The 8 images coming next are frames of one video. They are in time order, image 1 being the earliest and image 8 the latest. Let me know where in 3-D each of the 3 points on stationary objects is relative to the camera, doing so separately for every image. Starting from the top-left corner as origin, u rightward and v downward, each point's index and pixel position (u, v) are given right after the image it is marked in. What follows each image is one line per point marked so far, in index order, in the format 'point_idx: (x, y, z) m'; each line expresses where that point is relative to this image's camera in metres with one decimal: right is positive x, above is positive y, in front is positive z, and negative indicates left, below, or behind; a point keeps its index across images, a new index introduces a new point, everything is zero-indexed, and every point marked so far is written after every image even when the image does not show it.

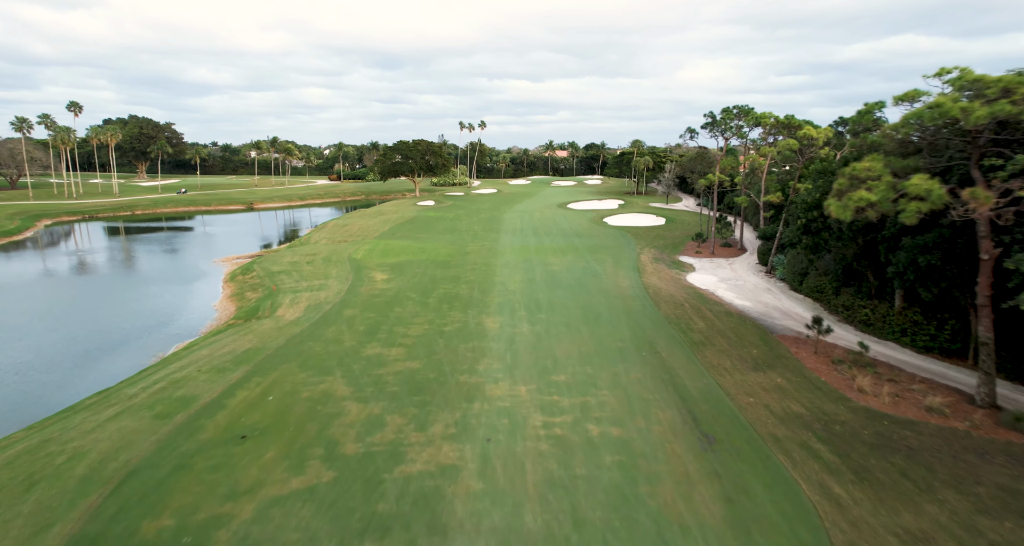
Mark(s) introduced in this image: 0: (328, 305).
0: (-7.9, -1.4, +20.0) m
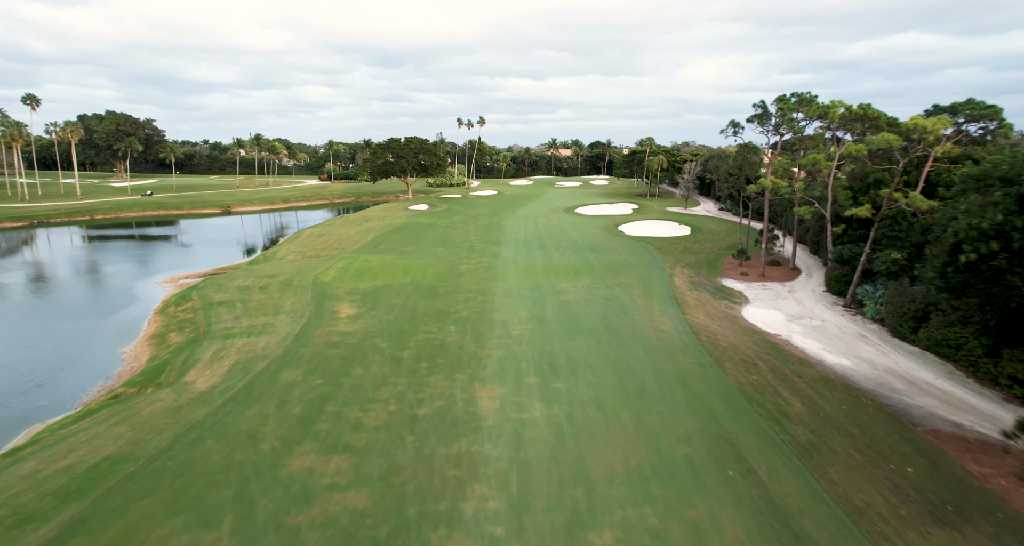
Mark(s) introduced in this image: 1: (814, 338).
0: (-7.7, -2.7, +14.5) m
1: (+10.3, -2.2, +16.0) m
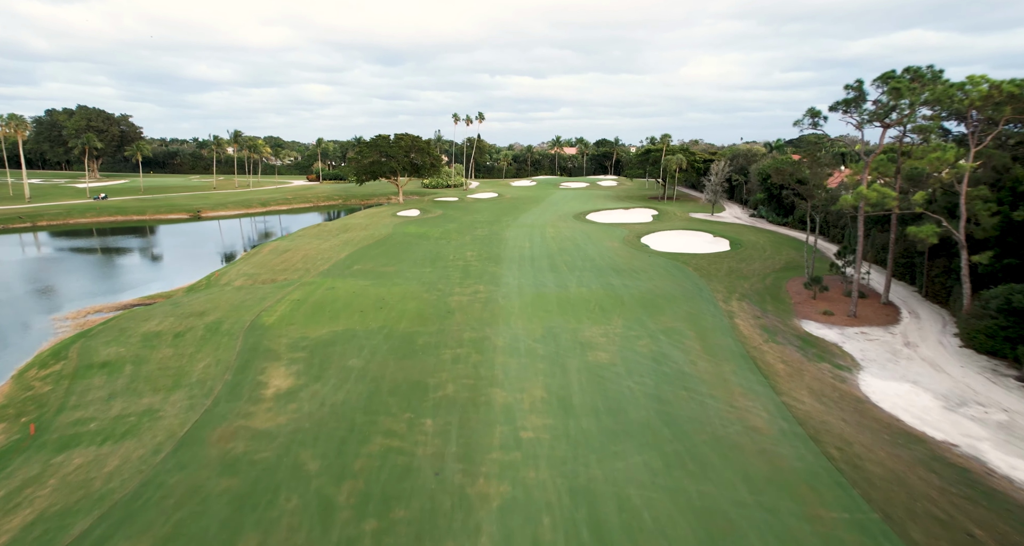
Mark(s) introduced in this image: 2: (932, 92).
0: (-7.5, -4.3, +8.4) m
1: (+10.6, -3.7, +9.8) m
2: (+14.4, +6.2, +16.0) m
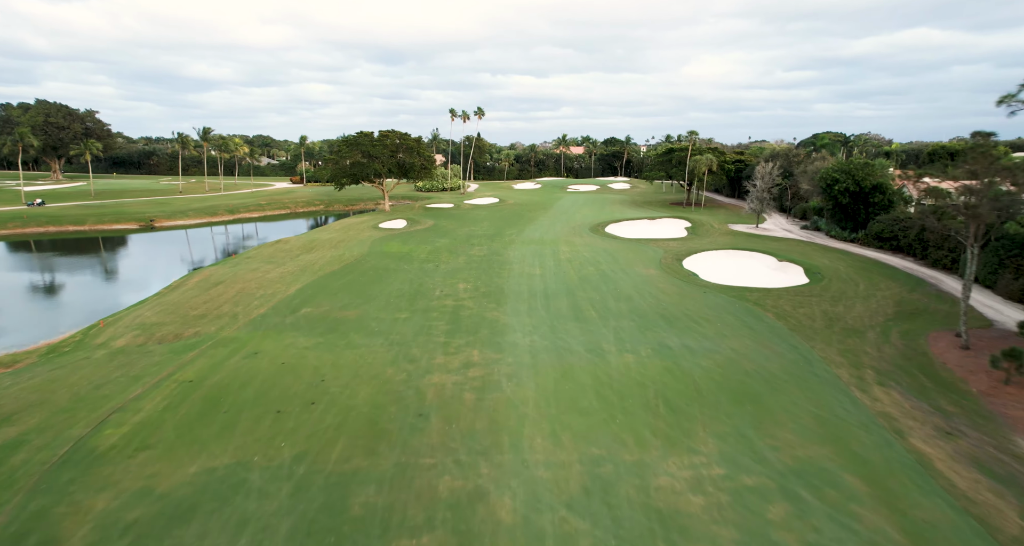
0: (-7.2, -6.2, +0.7) m
1: (+10.9, -5.7, +2.1) m
2: (+14.7, +4.2, +8.2) m
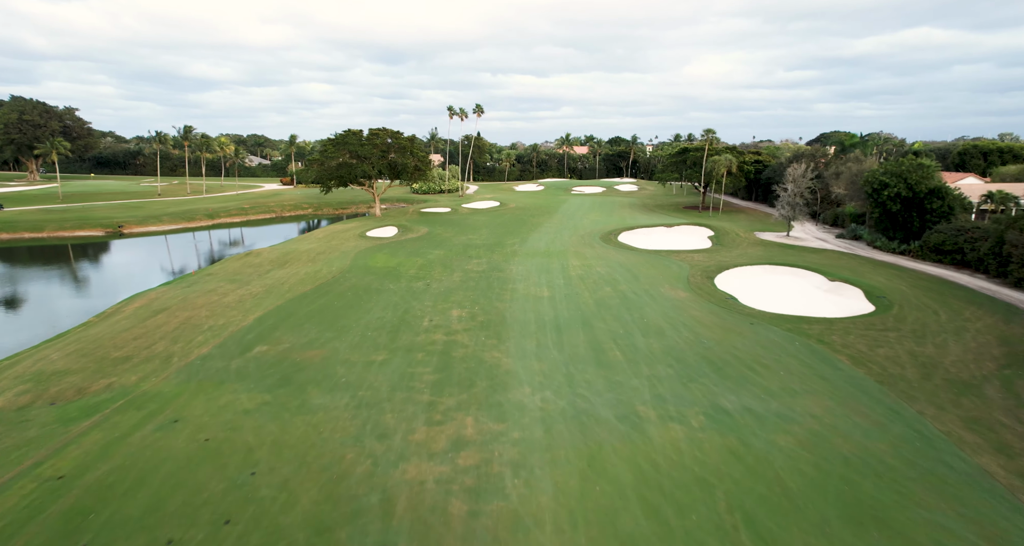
0: (-7.0, -7.3, -3.4) m
1: (+11.0, -6.8, -2.0) m
2: (+14.9, +3.2, +4.1) m
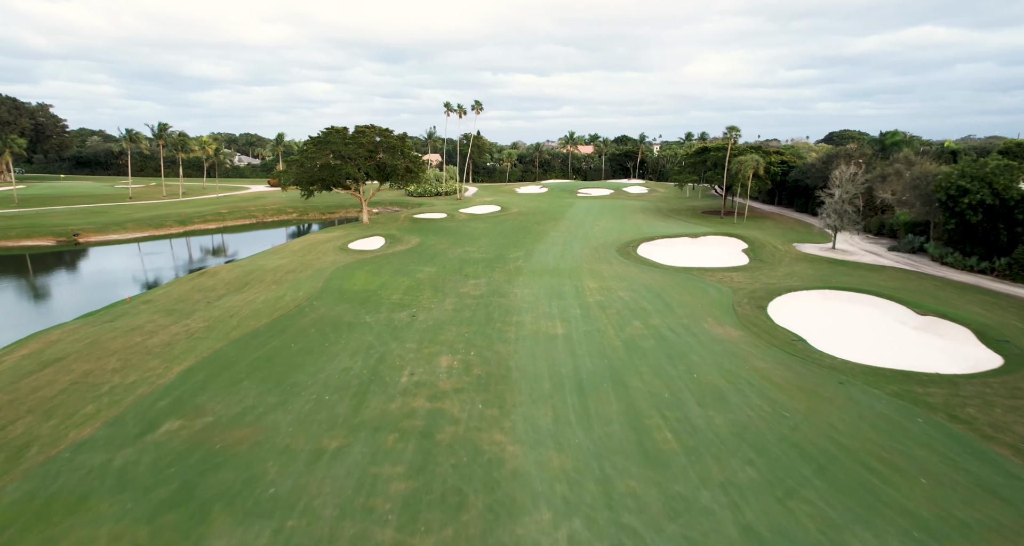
0: (-6.8, -8.6, -8.1) m
1: (+11.2, -8.0, -6.8) m
2: (+15.0, +1.9, -0.6) m
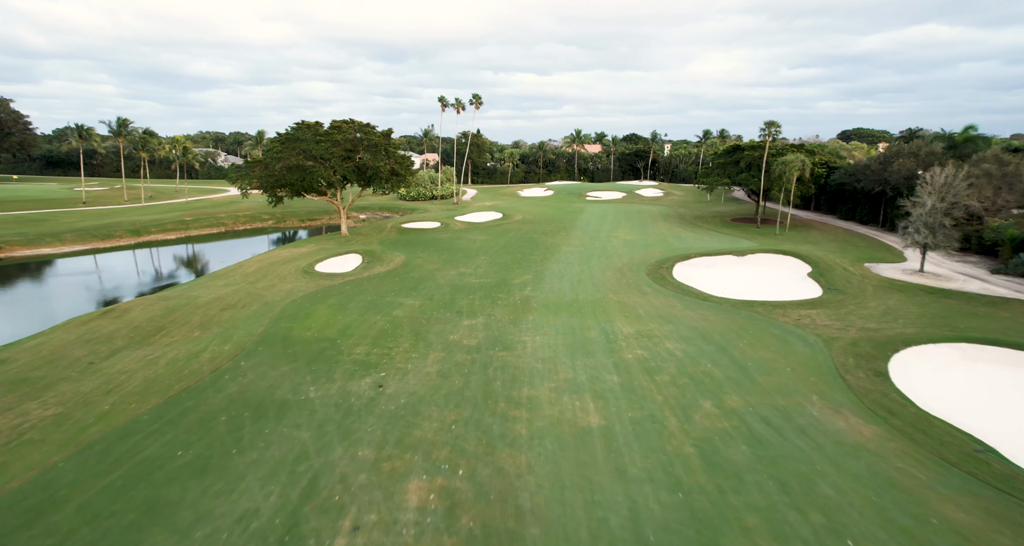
0: (-6.6, -10.2, -14.4) m
1: (+11.4, -9.6, -13.1) m
2: (+15.3, +0.3, -7.0) m
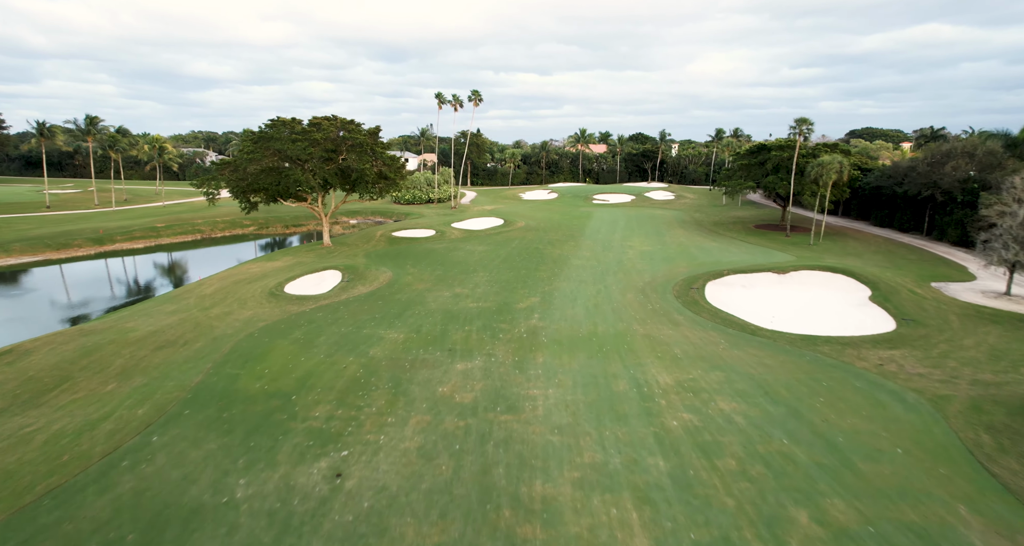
0: (-6.5, -11.2, -18.4) m
1: (+11.6, -10.7, -17.1) m
2: (+15.4, -0.7, -11.0) m
